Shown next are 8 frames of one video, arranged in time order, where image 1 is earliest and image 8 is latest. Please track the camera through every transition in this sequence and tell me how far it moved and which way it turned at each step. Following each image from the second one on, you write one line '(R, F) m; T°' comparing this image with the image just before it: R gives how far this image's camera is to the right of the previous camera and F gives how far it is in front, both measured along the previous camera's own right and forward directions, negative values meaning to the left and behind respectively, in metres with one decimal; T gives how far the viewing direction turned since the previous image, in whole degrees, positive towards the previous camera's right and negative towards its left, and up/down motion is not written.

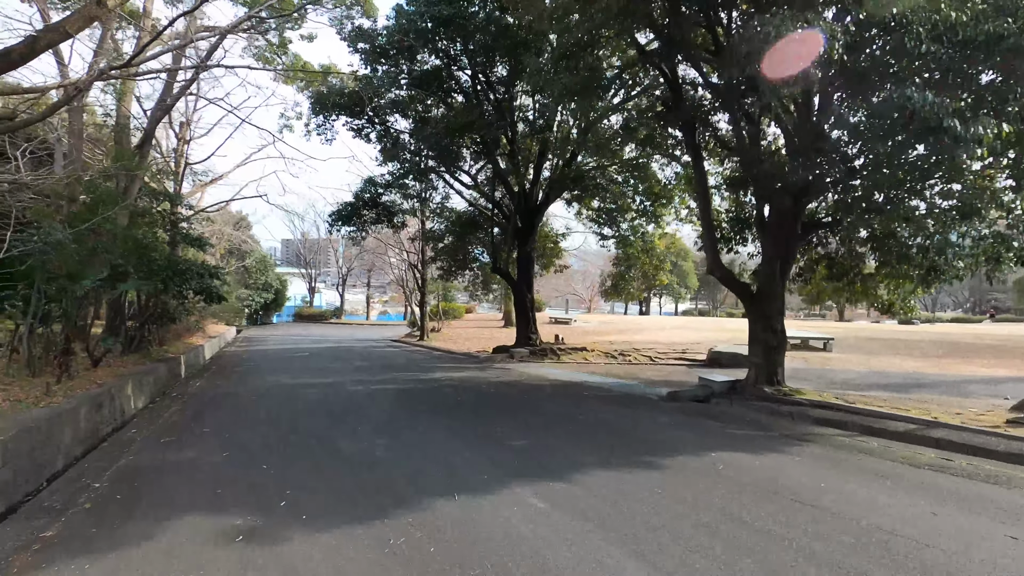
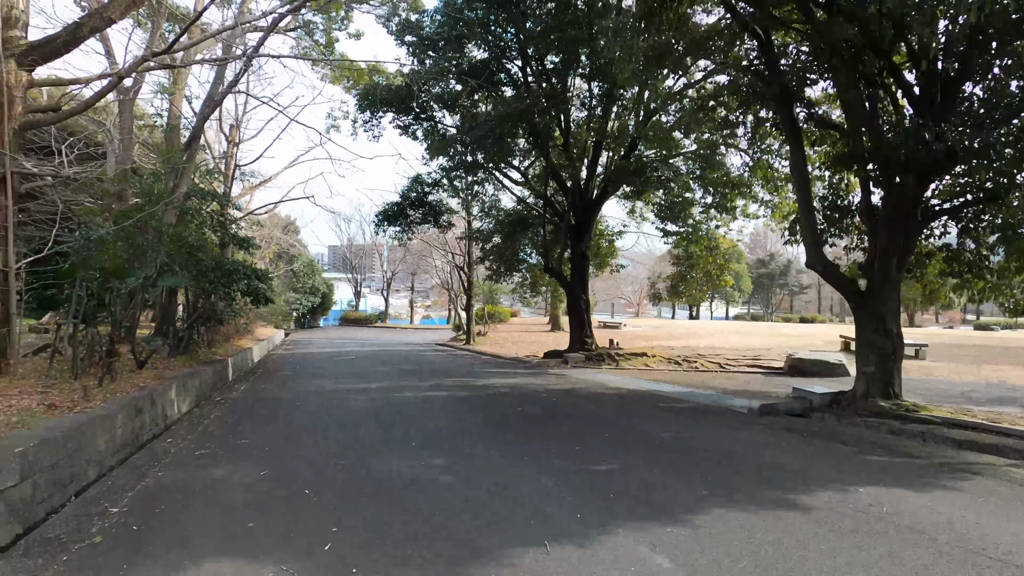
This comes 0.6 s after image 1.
(-0.4, +1.0) m; -4°
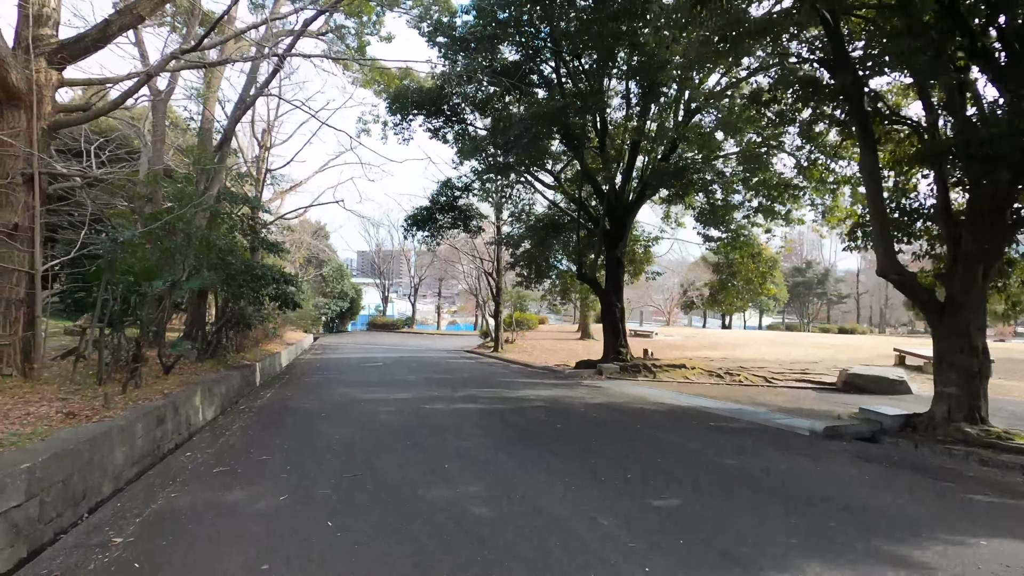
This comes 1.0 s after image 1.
(-0.2, +0.6) m; -3°
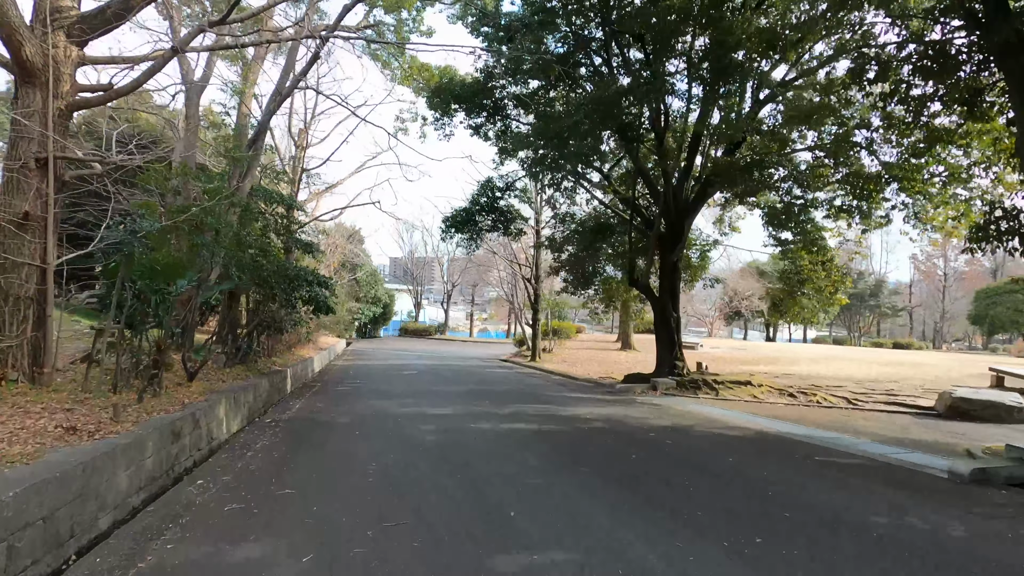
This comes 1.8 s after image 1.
(-0.5, +1.2) m; -3°
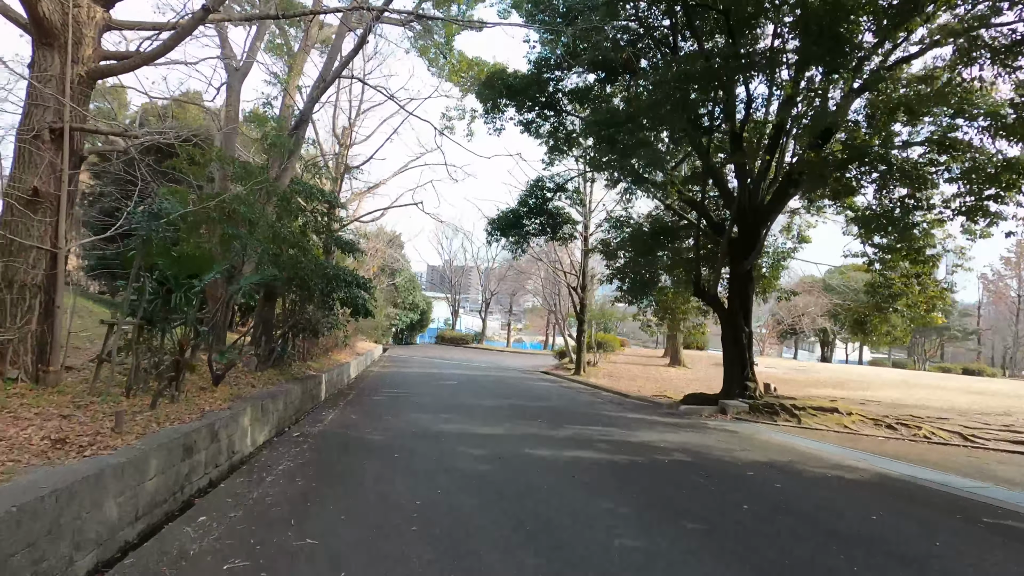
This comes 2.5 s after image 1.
(-0.4, +1.2) m; -4°
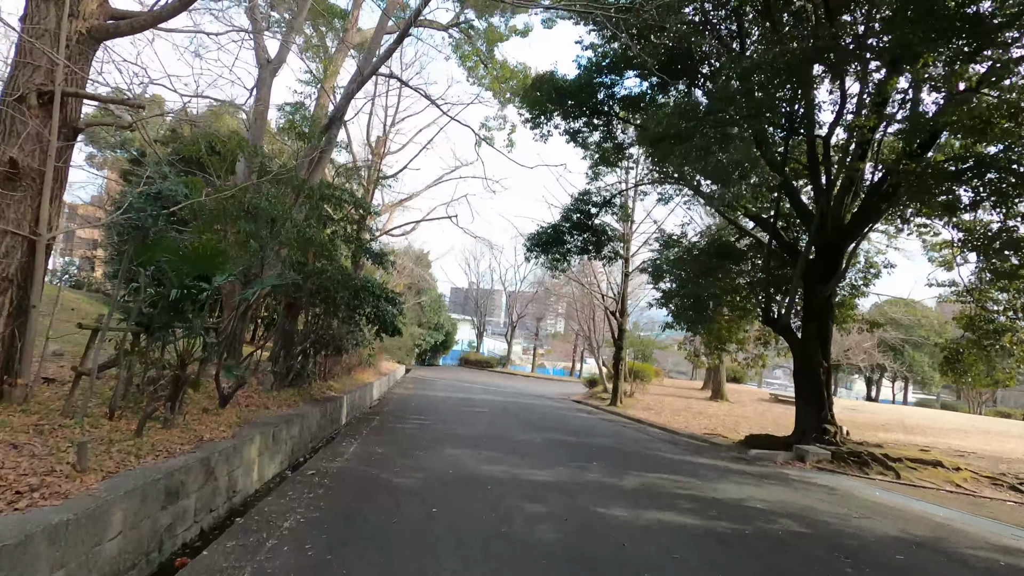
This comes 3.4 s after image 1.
(-0.5, +1.4) m; -2°
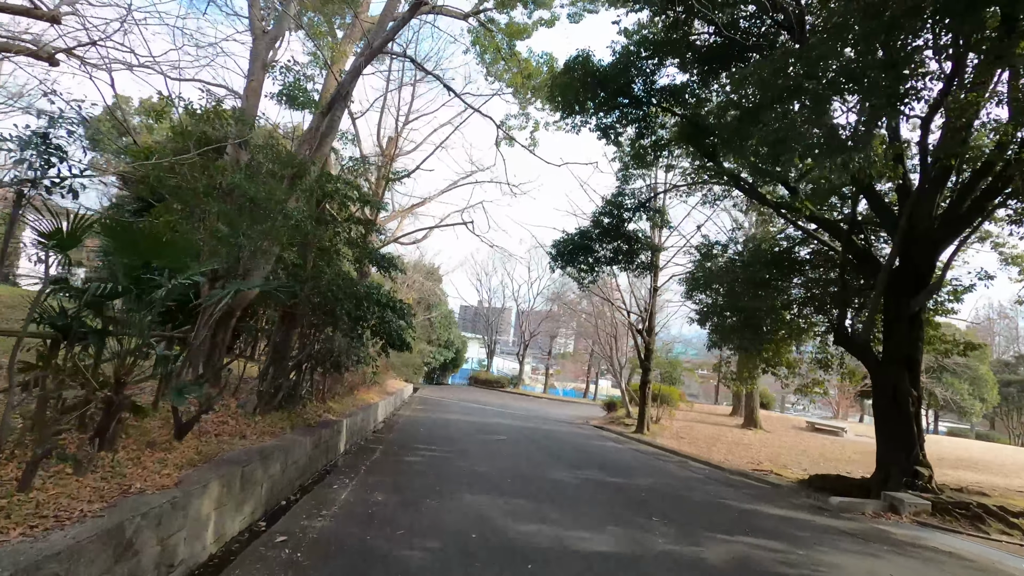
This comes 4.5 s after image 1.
(-0.4, +1.8) m; -1°
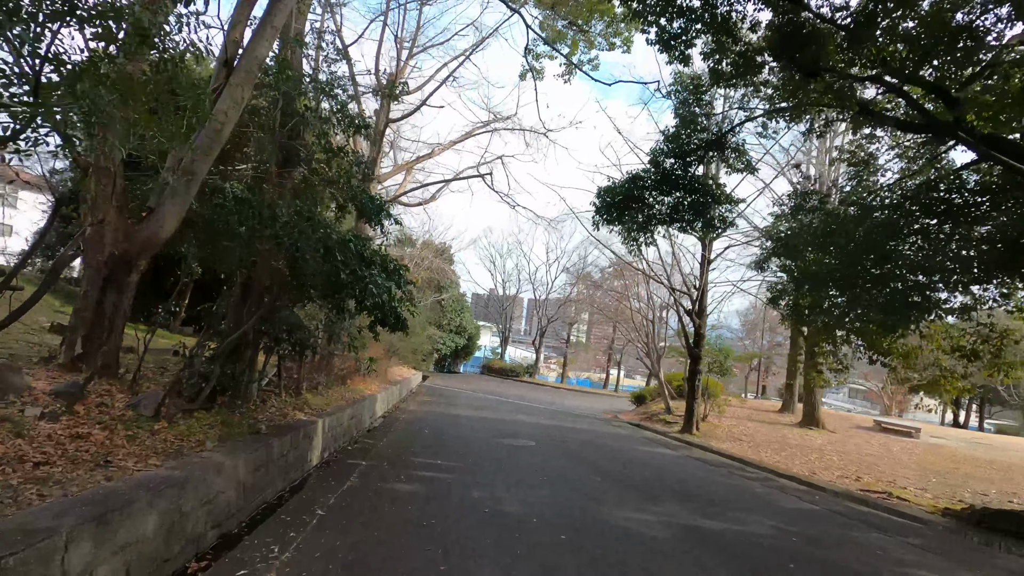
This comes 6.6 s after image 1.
(-0.4, +3.4) m; -1°
